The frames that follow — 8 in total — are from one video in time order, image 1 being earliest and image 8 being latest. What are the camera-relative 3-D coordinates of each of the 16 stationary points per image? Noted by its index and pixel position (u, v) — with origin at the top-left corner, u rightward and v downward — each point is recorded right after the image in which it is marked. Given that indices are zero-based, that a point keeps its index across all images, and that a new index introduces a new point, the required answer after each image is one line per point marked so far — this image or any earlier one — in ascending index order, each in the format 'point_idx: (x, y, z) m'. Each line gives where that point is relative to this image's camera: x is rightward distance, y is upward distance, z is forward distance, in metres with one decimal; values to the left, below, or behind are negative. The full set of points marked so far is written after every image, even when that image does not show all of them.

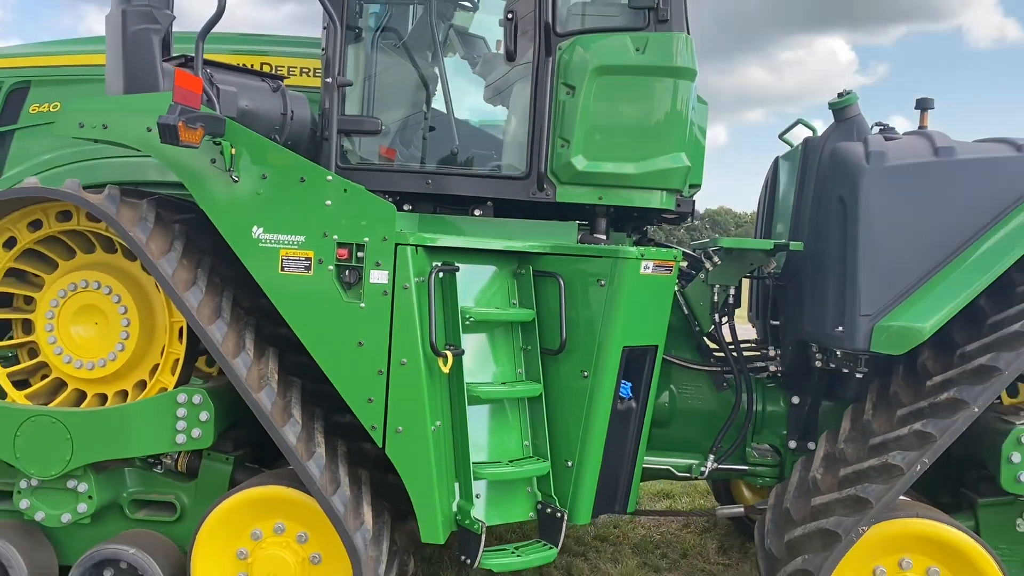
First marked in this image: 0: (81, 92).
0: (-1.3, +0.6, +2.8) m
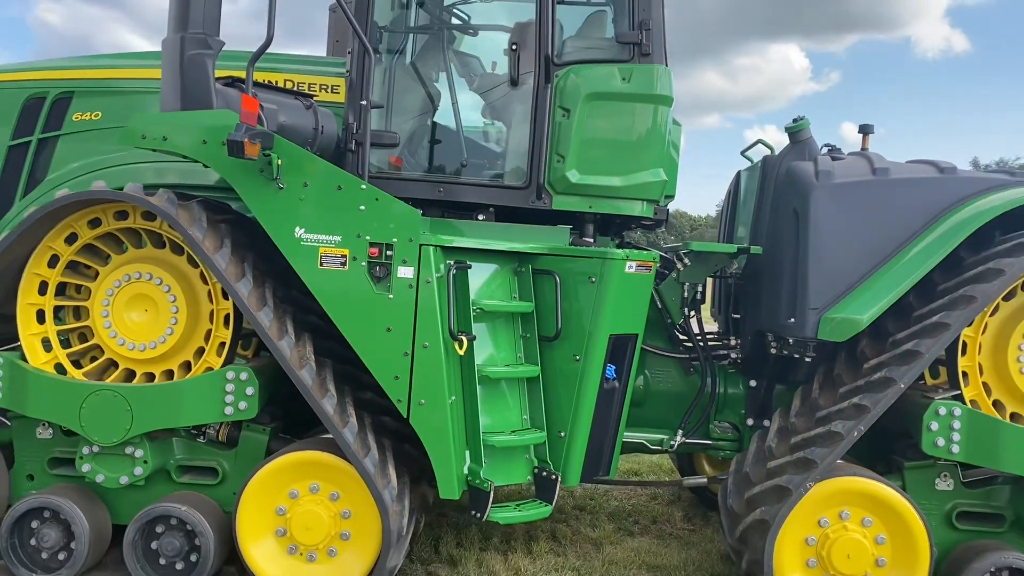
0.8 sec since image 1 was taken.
0: (-1.3, +0.6, +3.1) m
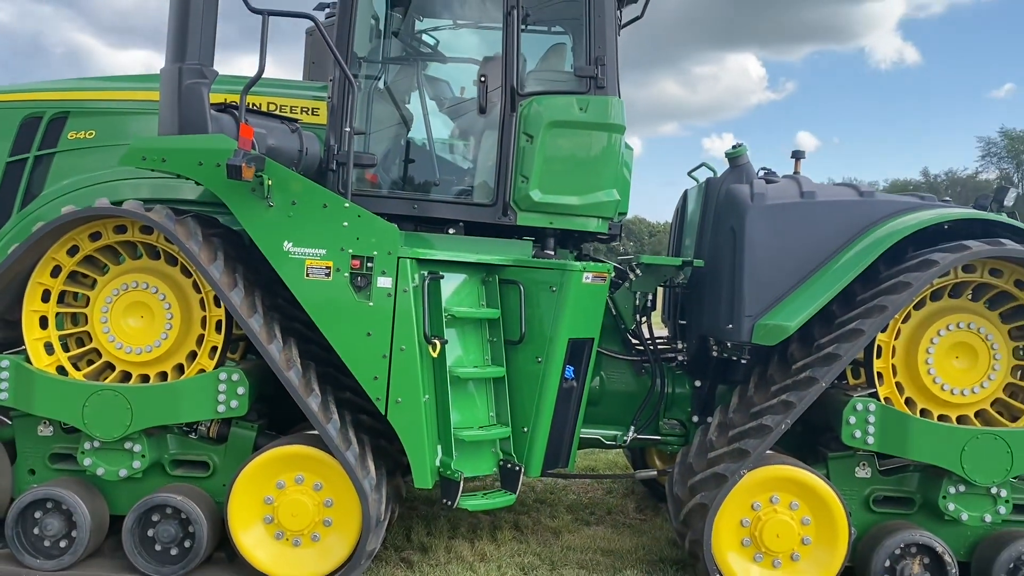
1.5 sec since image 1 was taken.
0: (-1.5, +0.6, +3.4) m
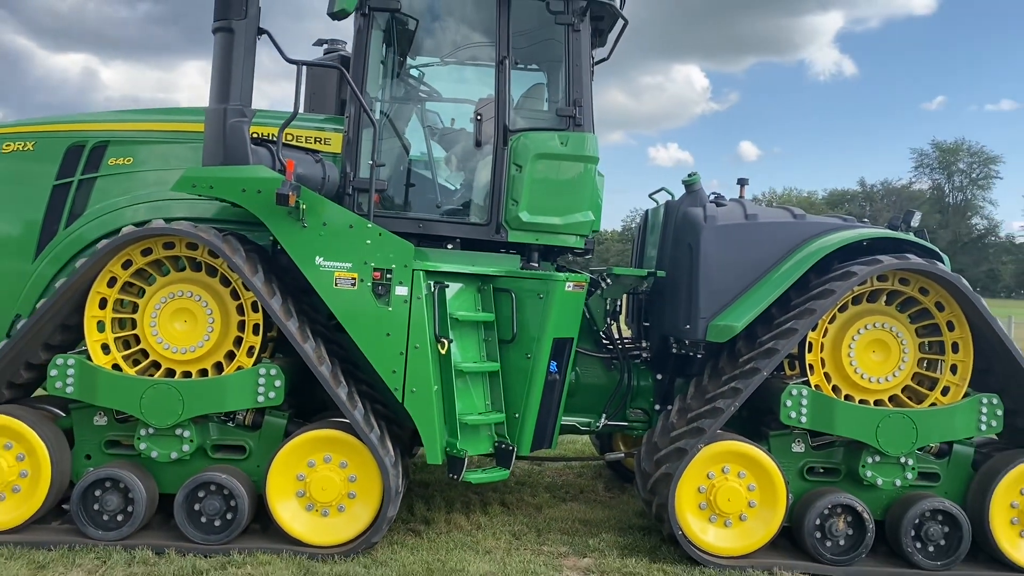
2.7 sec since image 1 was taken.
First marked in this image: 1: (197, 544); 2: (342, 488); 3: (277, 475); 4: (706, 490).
0: (-1.5, +0.6, +3.8) m
1: (-1.1, -0.9, +3.2) m
2: (-0.6, -0.7, +3.3) m
3: (-0.8, -0.7, +3.3) m
4: (+0.7, -0.7, +3.3) m
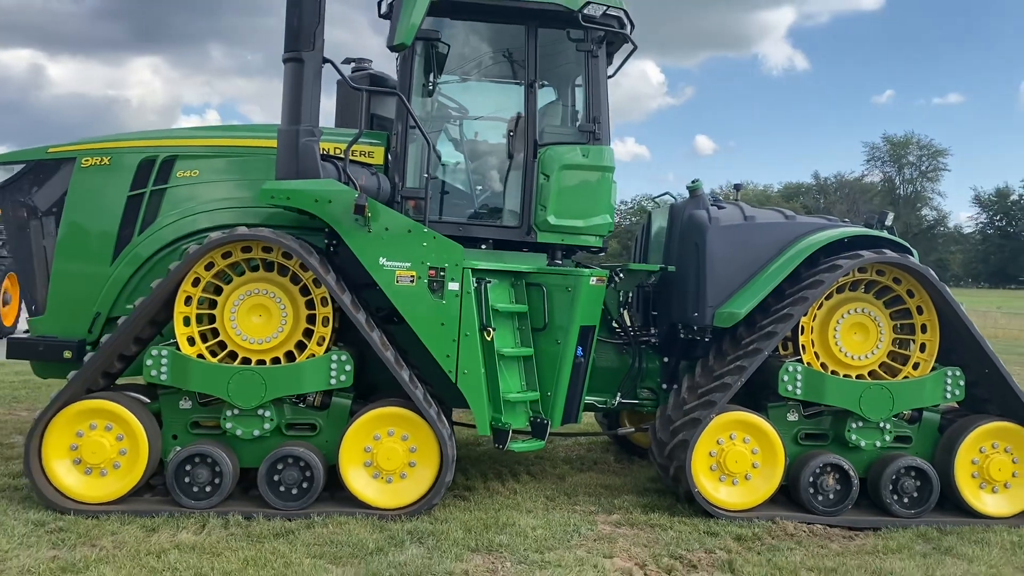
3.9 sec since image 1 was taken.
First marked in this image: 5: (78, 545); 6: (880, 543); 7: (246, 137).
0: (-1.4, +0.6, +4.3) m
1: (-0.9, -0.9, +3.7) m
2: (-0.4, -0.7, +3.8) m
3: (-0.7, -0.7, +3.8) m
4: (+0.9, -0.7, +3.9) m
5: (-1.5, -0.9, +3.2) m
6: (+1.5, -1.0, +3.6) m
7: (-1.3, +0.7, +4.3) m
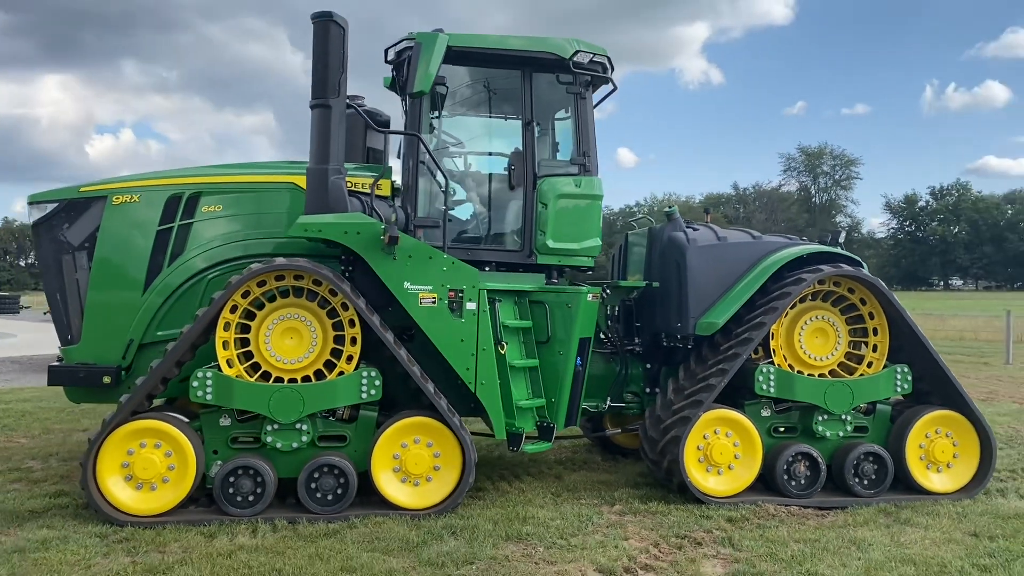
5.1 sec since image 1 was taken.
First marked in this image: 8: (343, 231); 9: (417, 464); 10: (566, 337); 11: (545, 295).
0: (-1.4, +0.4, +4.6) m
1: (-0.9, -1.0, +4.1) m
2: (-0.4, -0.8, +4.2) m
3: (-0.6, -0.8, +4.1) m
4: (+0.9, -0.8, +4.4) m
5: (-1.4, -1.0, +3.6) m
6: (+1.5, -1.0, +4.2) m
7: (-1.3, +0.6, +4.7) m
8: (-0.8, +0.3, +4.1) m
9: (-0.4, -0.8, +4.2) m
10: (+0.3, -0.3, +4.6) m
11: (+0.2, 0.0, +4.6) m
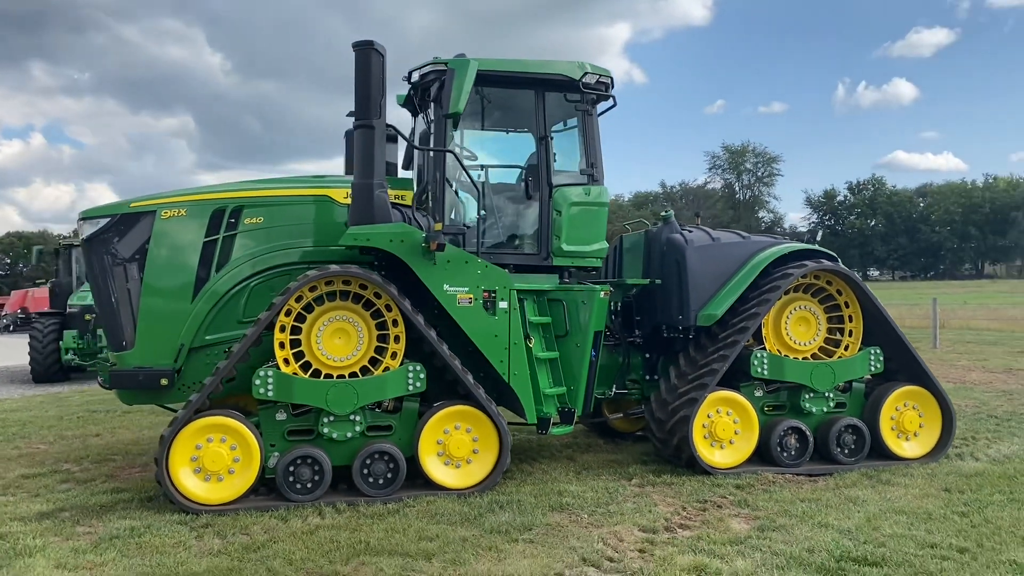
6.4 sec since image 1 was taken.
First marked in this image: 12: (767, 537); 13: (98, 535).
0: (-1.3, +0.4, +5.0) m
1: (-0.7, -1.0, +4.5) m
2: (-0.2, -0.8, +4.6) m
3: (-0.4, -0.8, +4.6) m
4: (+1.1, -0.7, +4.9) m
5: (-1.2, -1.1, +3.9) m
6: (+1.7, -1.0, +4.8) m
7: (-1.2, +0.6, +5.1) m
8: (-0.6, +0.2, +4.5) m
9: (-0.3, -0.8, +4.6) m
10: (+0.4, -0.2, +5.0) m
11: (+0.3, 0.0, +5.1) m
12: (+1.0, -1.0, +3.7) m
13: (-1.8, -1.1, +3.9) m
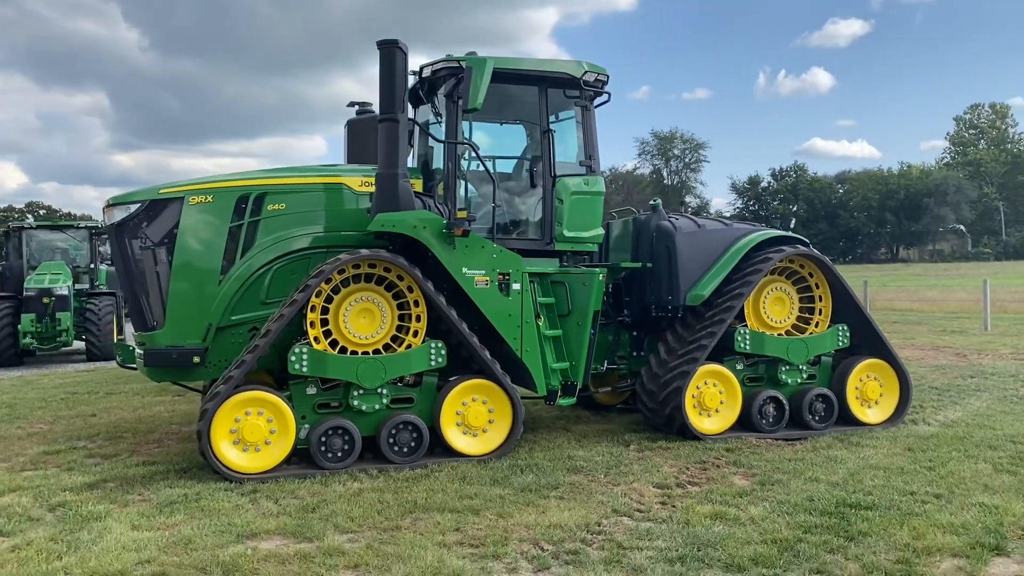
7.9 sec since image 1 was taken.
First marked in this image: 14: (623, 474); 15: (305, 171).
0: (-1.2, +0.5, +5.3) m
1: (-0.6, -0.9, +4.8) m
2: (-0.1, -0.7, +5.0) m
3: (-0.4, -0.7, +5.0) m
4: (+1.1, -0.6, +5.4) m
5: (-1.1, -1.0, +4.3) m
6: (+1.8, -0.9, +5.3) m
7: (-1.1, +0.7, +5.3) m
8: (-0.5, +0.3, +4.8) m
9: (-0.2, -0.7, +5.0) m
10: (+0.4, -0.1, +5.5) m
11: (+0.3, +0.1, +5.5) m
12: (+1.2, -0.9, +4.2) m
13: (-1.6, -1.0, +4.2) m
14: (+0.5, -0.9, +4.6) m
15: (-1.2, +0.7, +5.4) m
